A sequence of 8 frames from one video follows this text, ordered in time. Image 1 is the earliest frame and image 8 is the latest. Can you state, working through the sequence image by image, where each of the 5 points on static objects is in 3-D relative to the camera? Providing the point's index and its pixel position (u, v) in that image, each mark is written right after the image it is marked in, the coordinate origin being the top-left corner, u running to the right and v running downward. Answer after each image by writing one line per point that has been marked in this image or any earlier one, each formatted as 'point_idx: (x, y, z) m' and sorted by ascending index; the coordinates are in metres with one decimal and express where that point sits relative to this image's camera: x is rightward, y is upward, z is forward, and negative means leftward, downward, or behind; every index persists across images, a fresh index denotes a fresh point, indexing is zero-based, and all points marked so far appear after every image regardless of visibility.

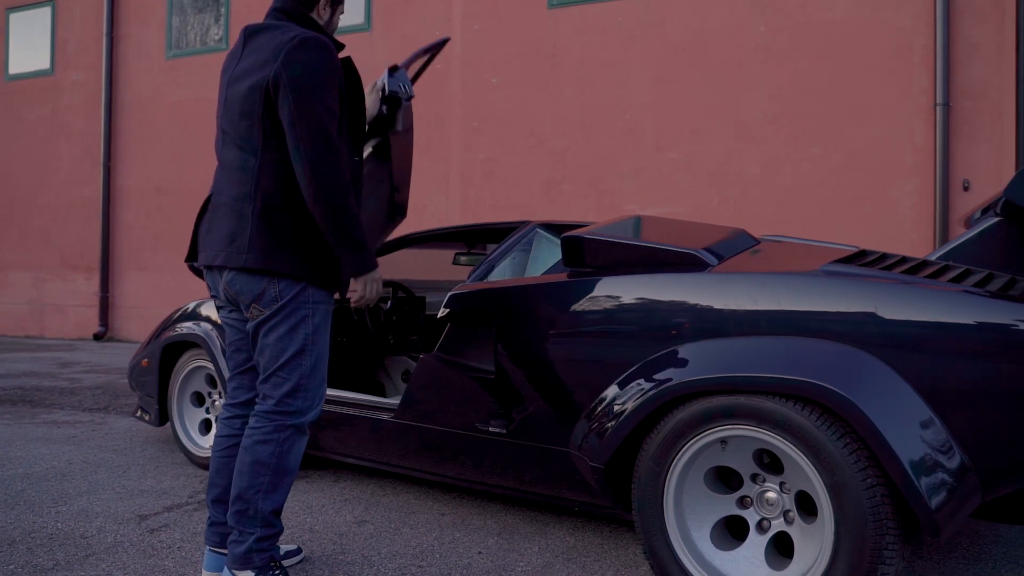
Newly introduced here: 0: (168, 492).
0: (-1.6, -0.9, +3.8) m
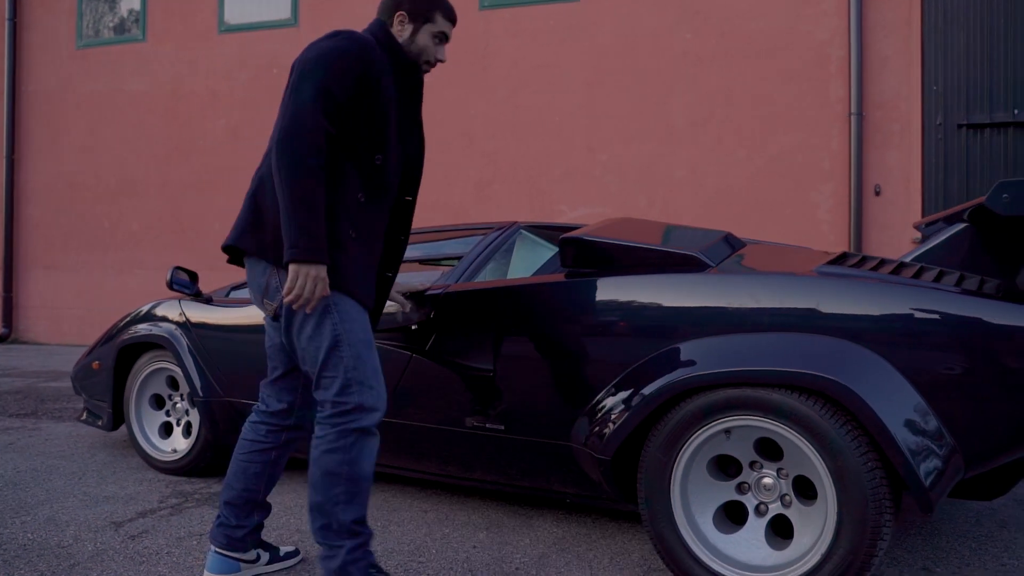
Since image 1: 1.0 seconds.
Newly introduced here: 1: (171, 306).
0: (-1.7, -0.9, +3.7) m
1: (-1.7, -0.1, +4.1) m
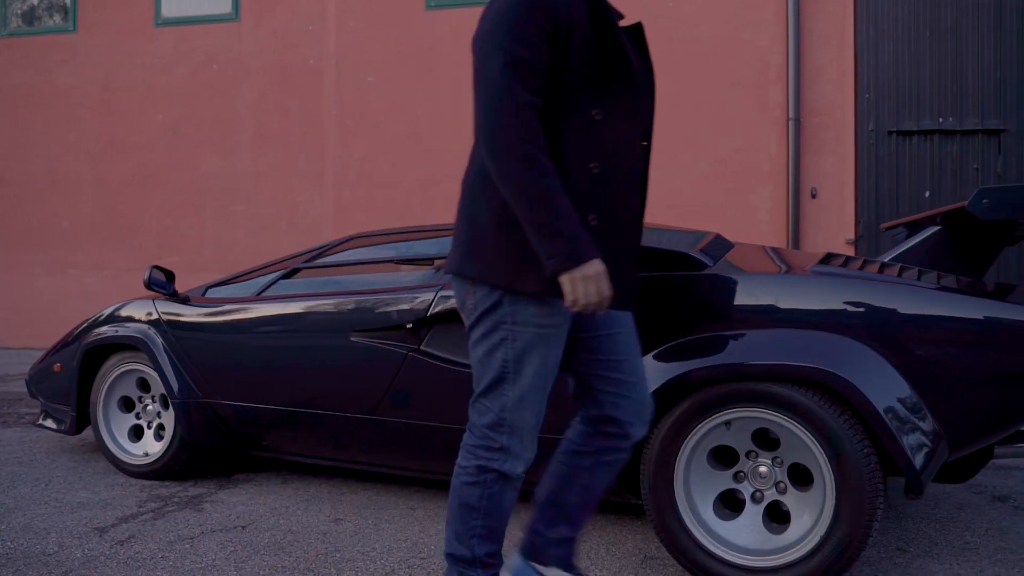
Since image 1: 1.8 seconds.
0: (-1.8, -0.9, +3.6) m
1: (-1.8, -0.1, +4.0) m
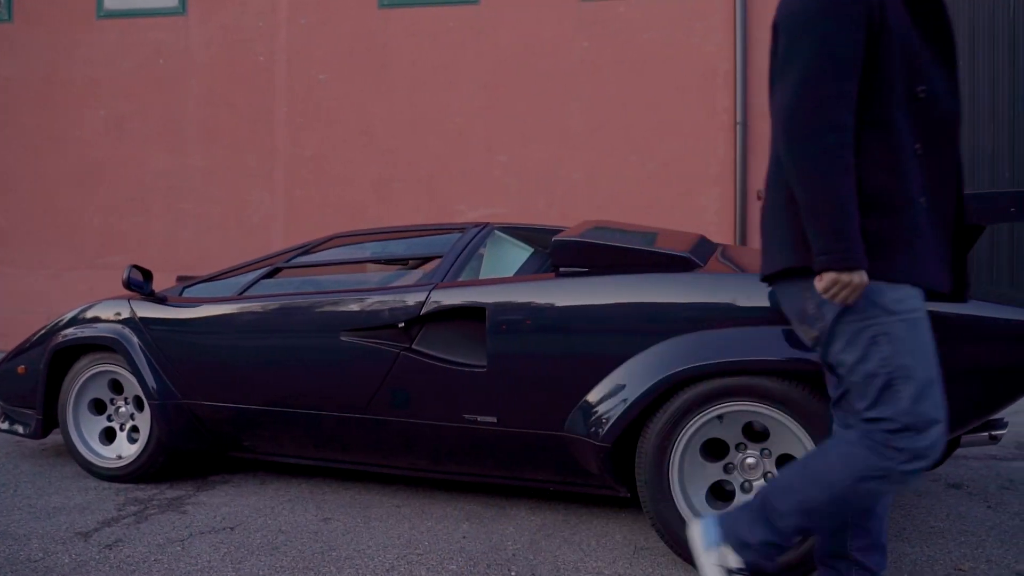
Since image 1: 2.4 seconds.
0: (-1.8, -0.9, +3.5) m
1: (-1.9, -0.1, +4.0) m
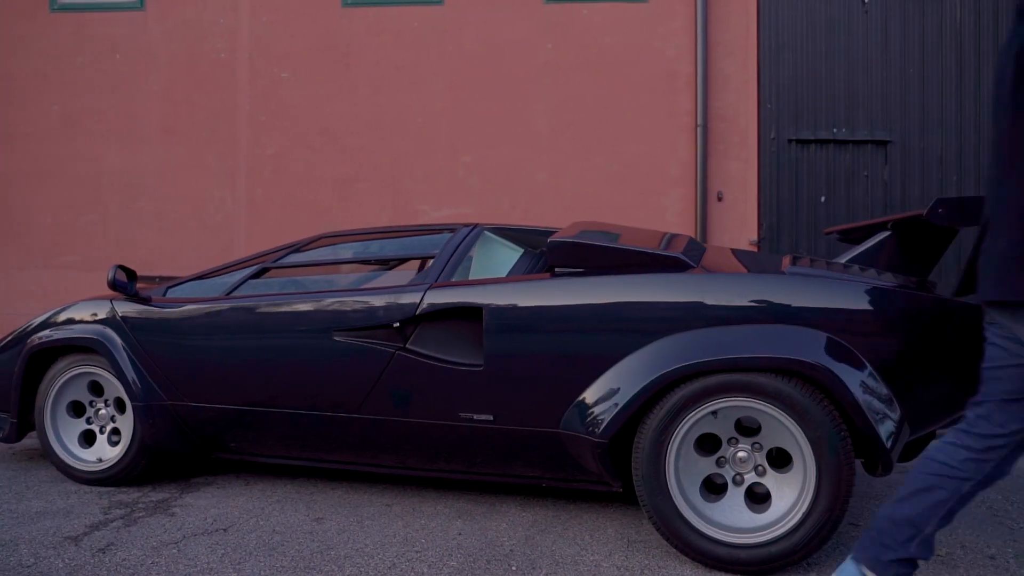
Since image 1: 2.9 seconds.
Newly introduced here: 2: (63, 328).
0: (-1.9, -0.9, +3.5) m
1: (-2.0, -0.1, +3.9) m
2: (-2.1, -0.2, +3.9) m
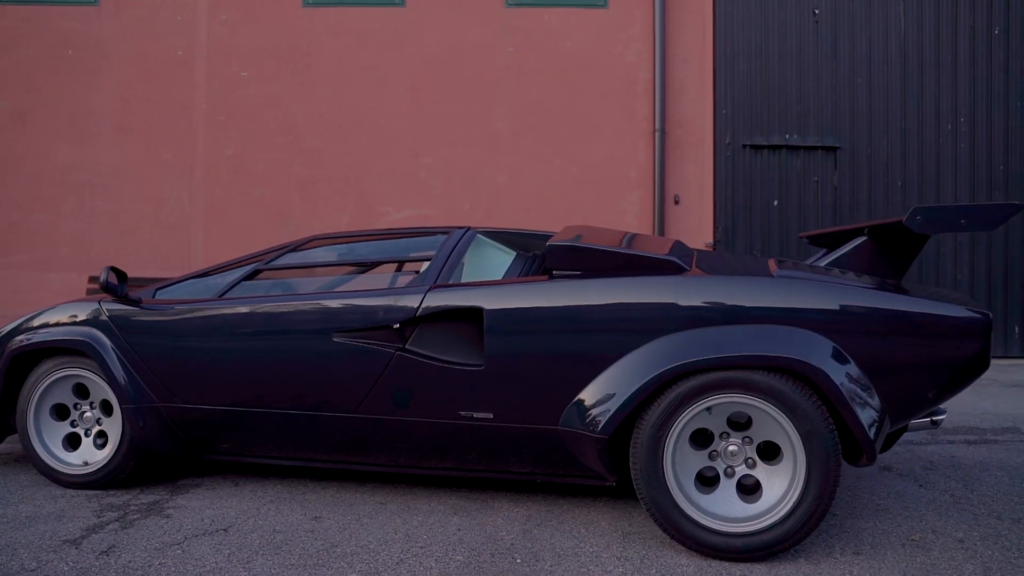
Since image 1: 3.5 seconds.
0: (-1.9, -0.9, +3.4) m
1: (-2.0, -0.1, +3.9) m
2: (-2.2, -0.2, +3.8) m
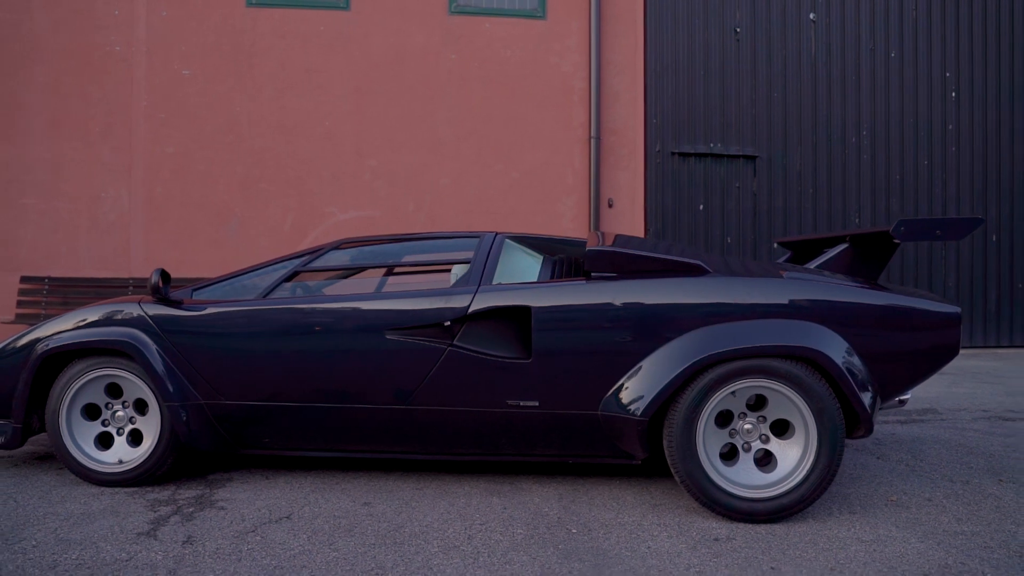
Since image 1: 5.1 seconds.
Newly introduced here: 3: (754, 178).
0: (-1.7, -1.0, +3.5) m
1: (-1.9, -0.1, +3.9) m
2: (-2.1, -0.2, +3.9) m
3: (+2.9, +1.3, +9.6) m
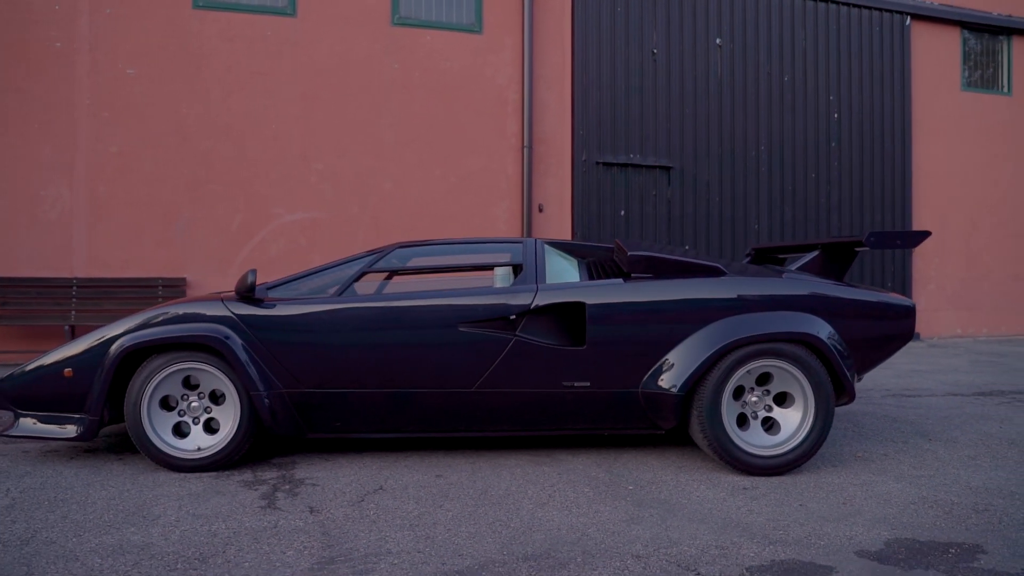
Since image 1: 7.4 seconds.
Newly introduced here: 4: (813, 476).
0: (-1.4, -1.0, +3.9) m
1: (-1.7, -0.1, +4.2) m
2: (-1.8, -0.2, +4.2) m
3: (+2.1, +1.3, +10.6) m
4: (+1.6, -1.0, +4.2) m
